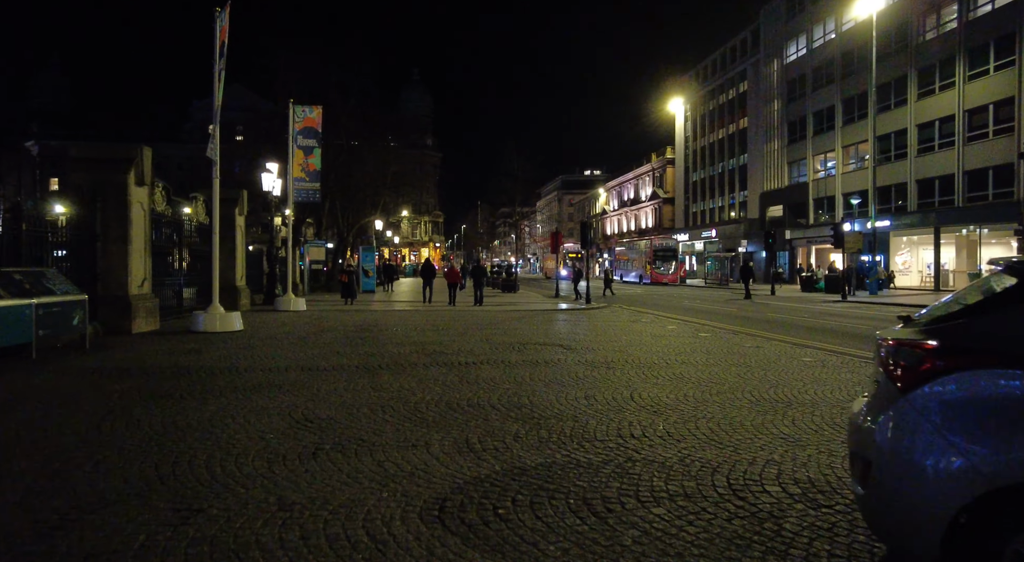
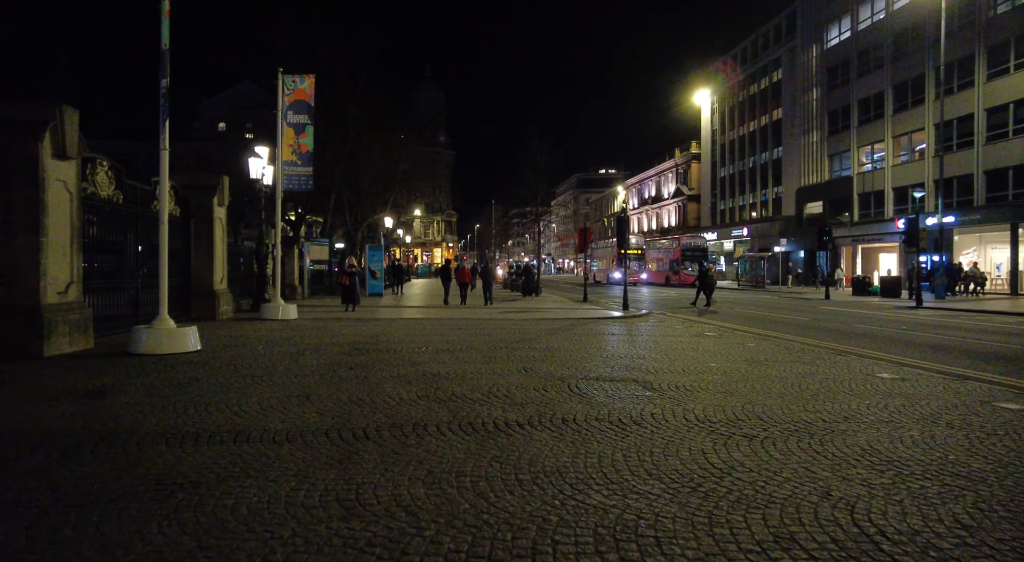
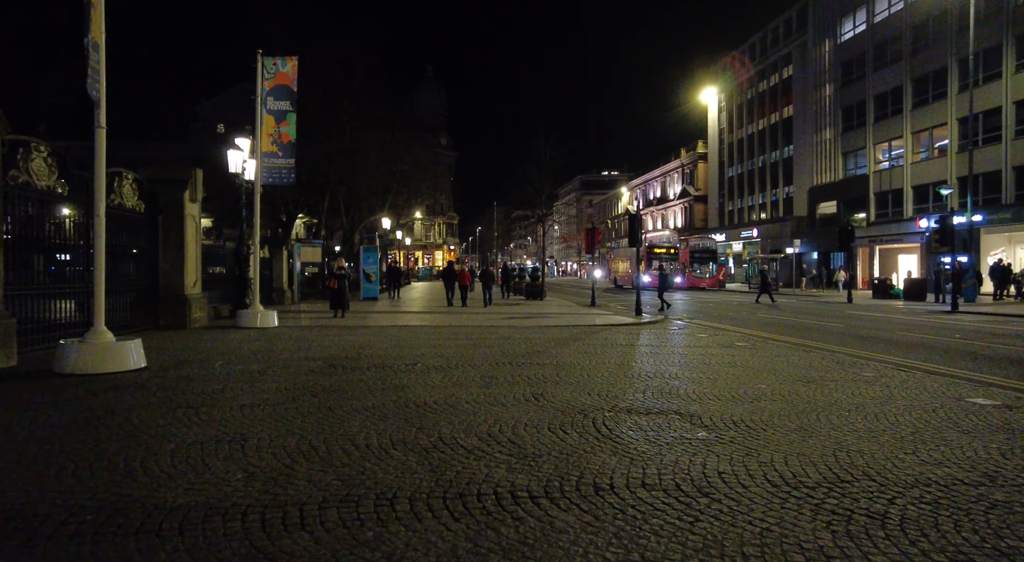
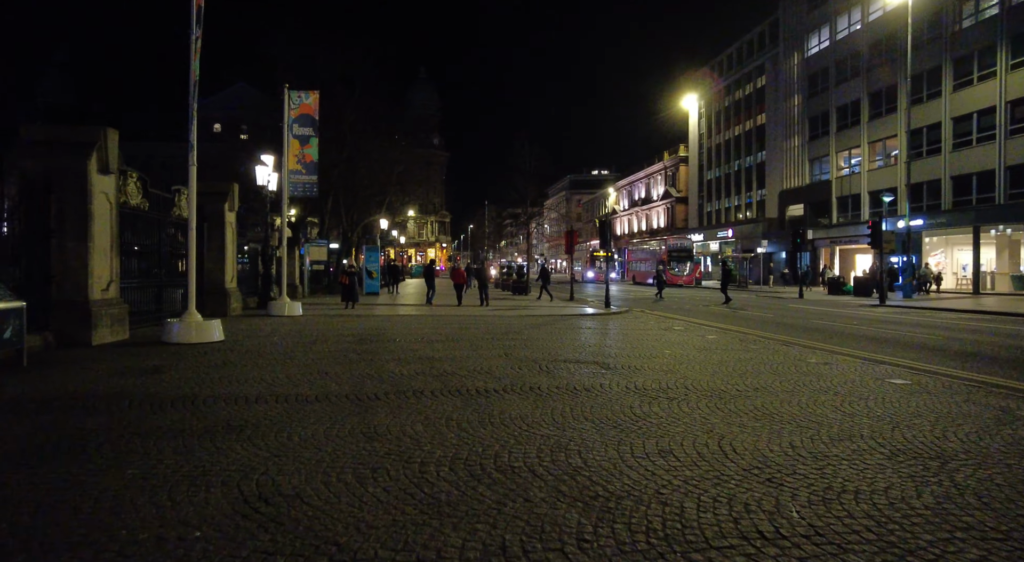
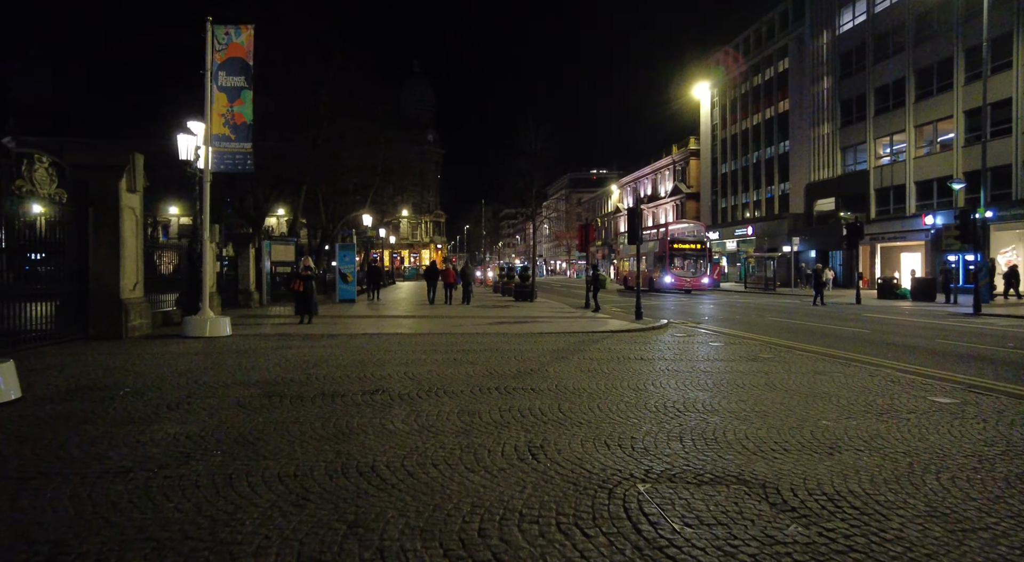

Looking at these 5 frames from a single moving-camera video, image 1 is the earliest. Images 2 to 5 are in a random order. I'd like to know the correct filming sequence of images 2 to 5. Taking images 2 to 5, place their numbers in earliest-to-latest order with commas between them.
4, 2, 3, 5
